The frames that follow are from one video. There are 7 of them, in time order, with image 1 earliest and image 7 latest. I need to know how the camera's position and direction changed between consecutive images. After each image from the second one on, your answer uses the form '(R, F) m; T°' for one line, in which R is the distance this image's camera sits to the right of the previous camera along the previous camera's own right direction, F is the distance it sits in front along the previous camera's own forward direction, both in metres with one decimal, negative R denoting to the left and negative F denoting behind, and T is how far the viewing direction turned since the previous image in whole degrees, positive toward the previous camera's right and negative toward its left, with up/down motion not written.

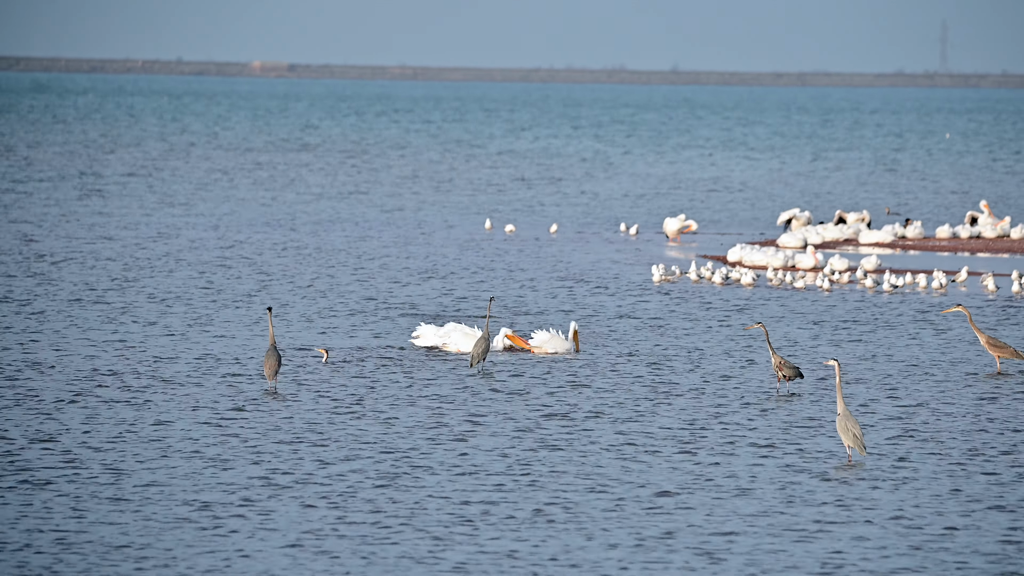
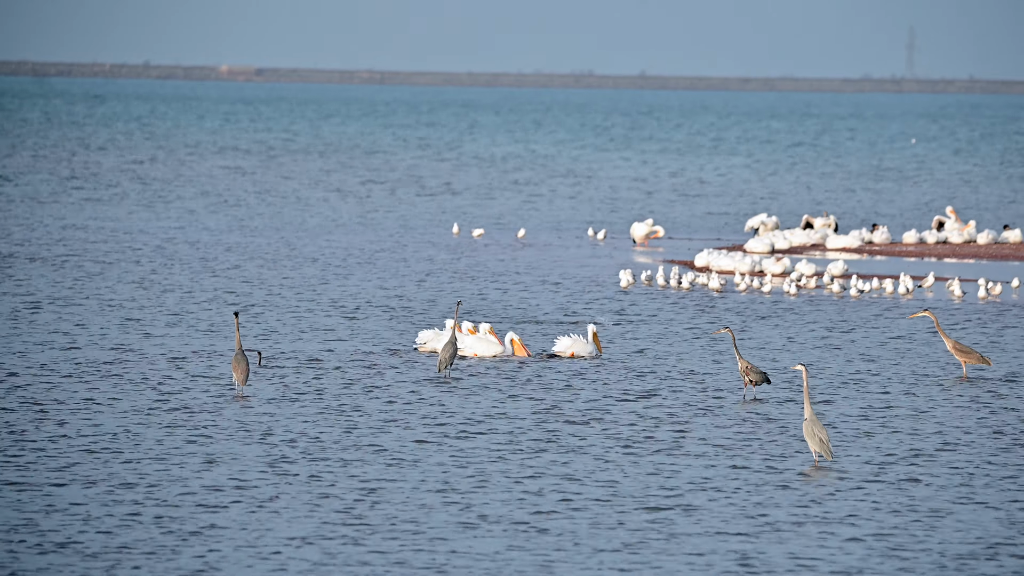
(0.0, +0.1) m; +1°
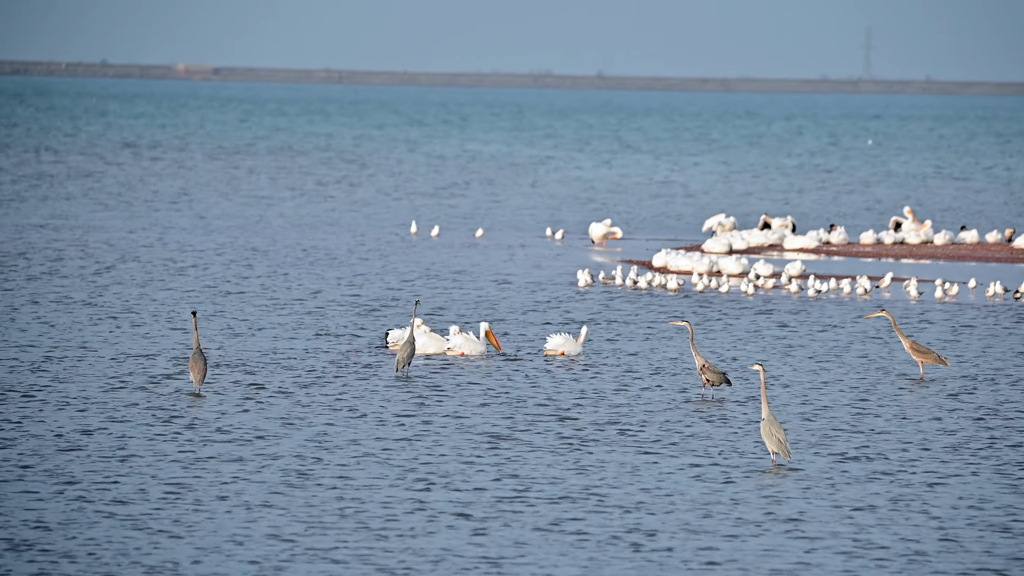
(0.0, +0.1) m; +2°
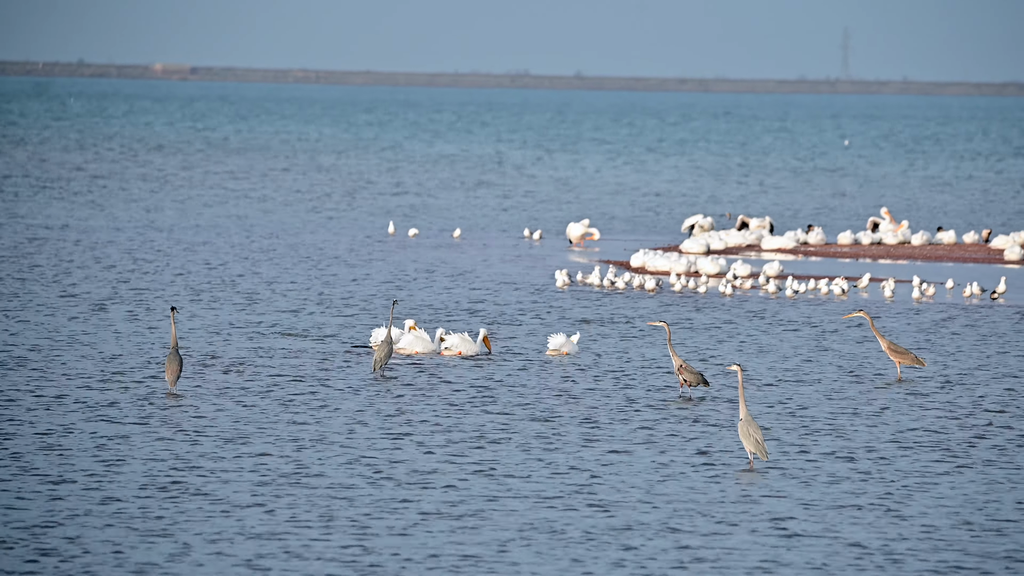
(0.0, +0.1) m; +1°
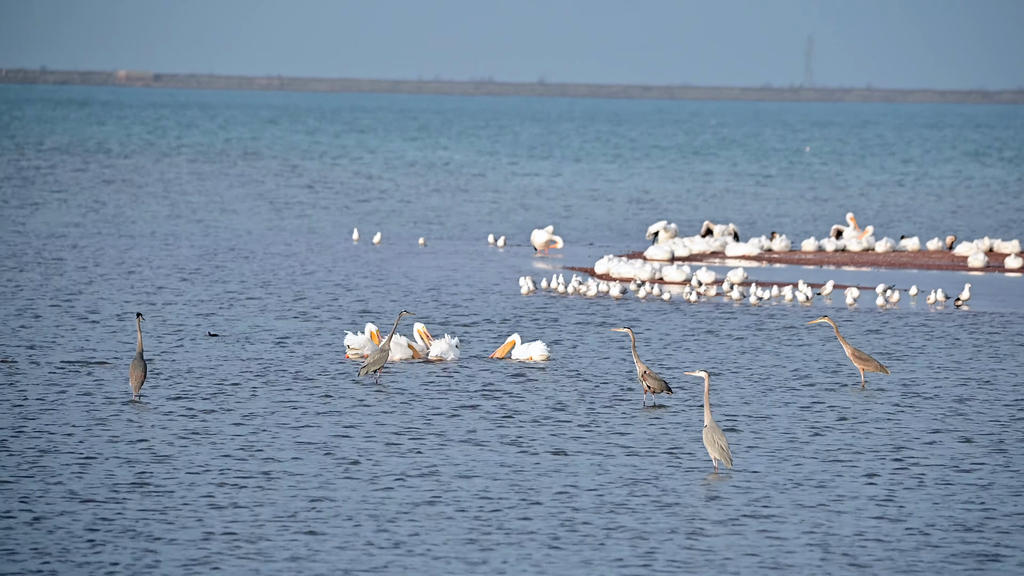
(0.0, +0.1) m; +1°
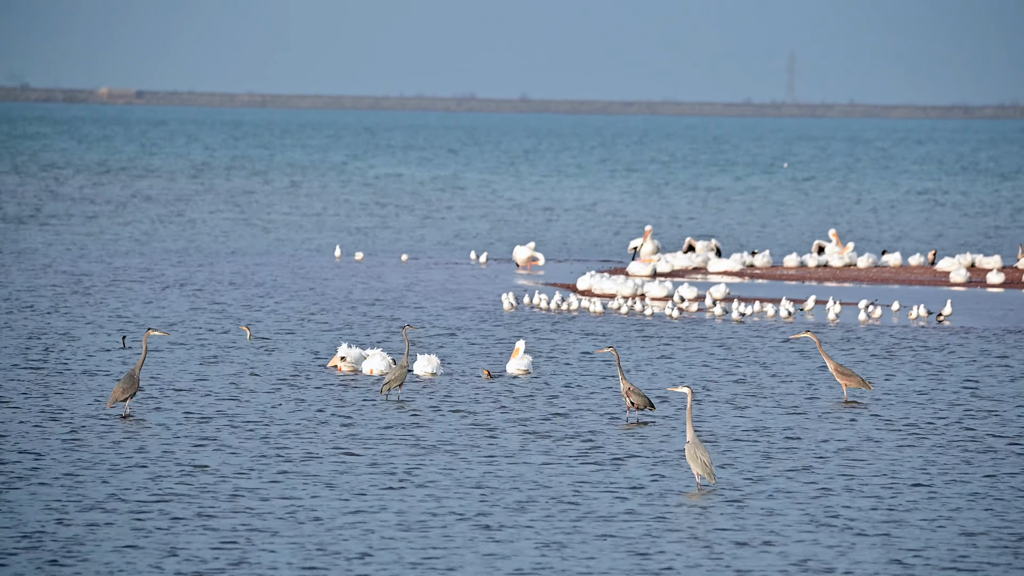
(0.0, +0.1) m; +1°
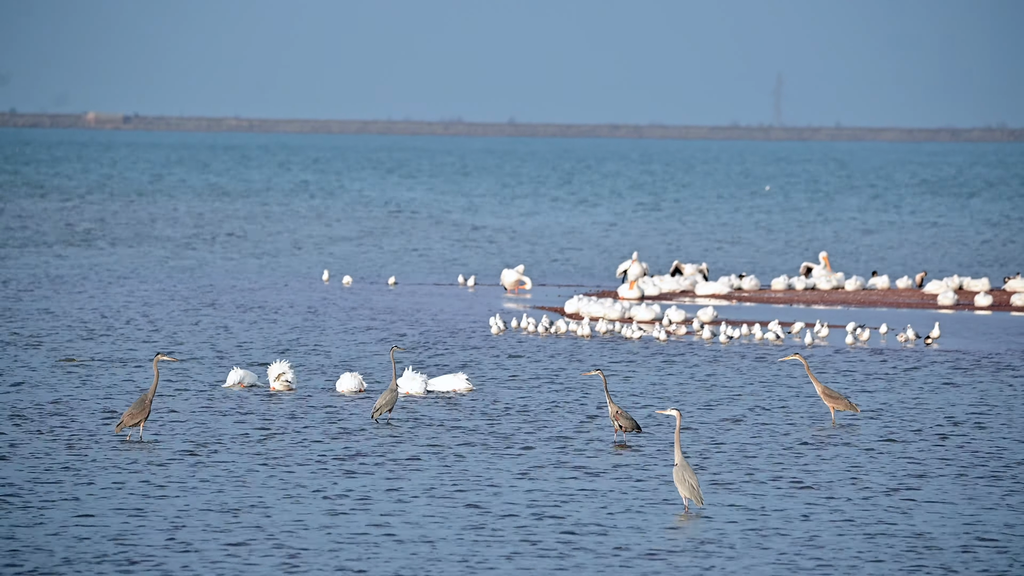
(0.0, 0.0) m; 0°
